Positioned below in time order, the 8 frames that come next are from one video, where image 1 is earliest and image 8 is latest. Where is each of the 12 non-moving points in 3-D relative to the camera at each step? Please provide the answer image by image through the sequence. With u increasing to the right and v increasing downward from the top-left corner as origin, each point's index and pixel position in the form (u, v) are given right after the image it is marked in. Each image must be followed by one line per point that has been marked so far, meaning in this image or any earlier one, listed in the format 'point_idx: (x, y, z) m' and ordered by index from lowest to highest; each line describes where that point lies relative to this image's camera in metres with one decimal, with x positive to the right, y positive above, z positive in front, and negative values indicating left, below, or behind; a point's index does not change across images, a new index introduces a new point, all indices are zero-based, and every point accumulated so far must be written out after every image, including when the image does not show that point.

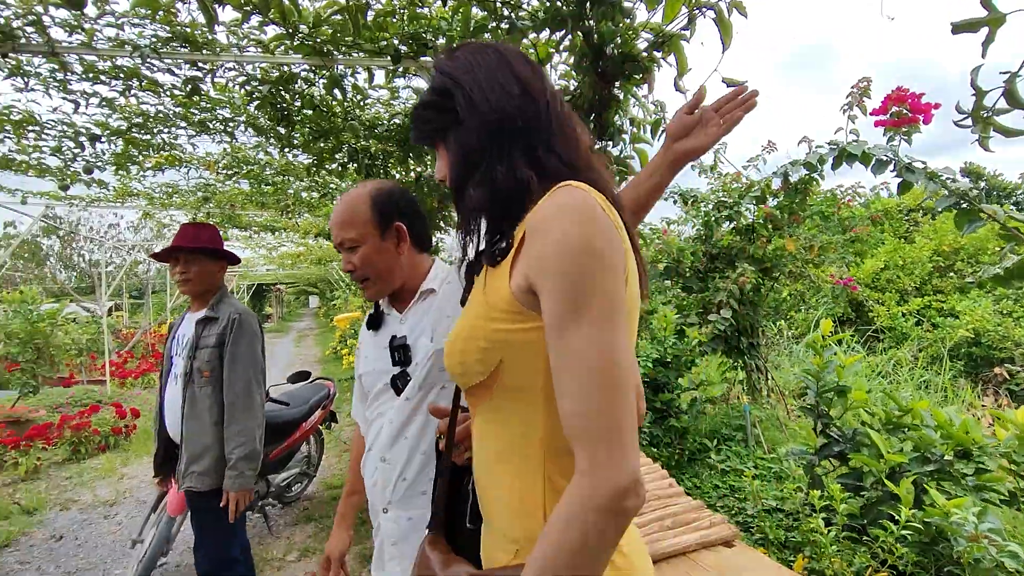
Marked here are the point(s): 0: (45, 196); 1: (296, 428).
0: (-4.4, +0.9, +5.4) m
1: (-1.5, -1.0, +4.0) m
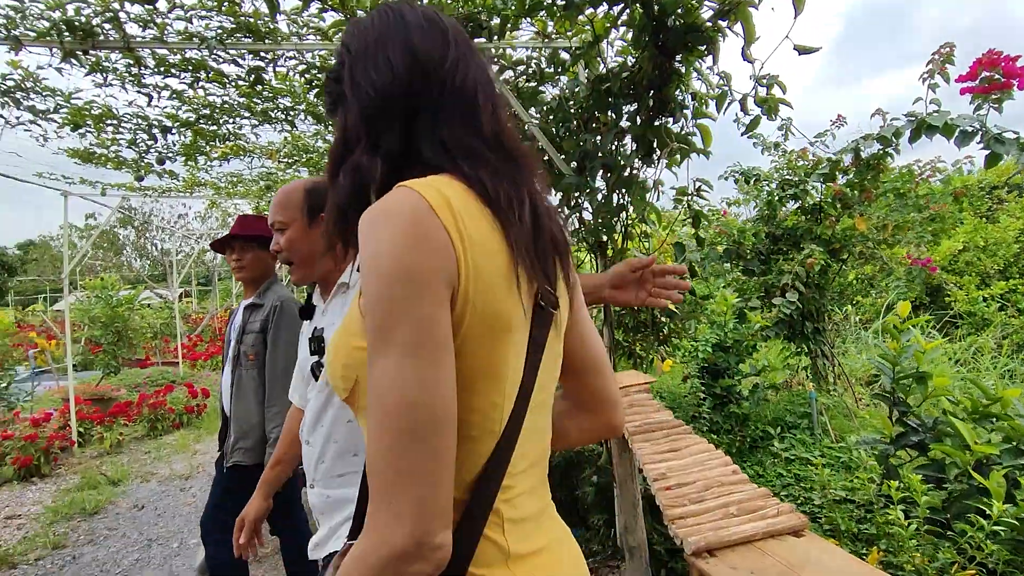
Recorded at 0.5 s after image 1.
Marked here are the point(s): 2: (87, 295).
0: (-3.9, +1.0, +5.7) m
1: (-1.1, -0.9, +4.1) m
2: (-6.2, -0.1, +8.4) m
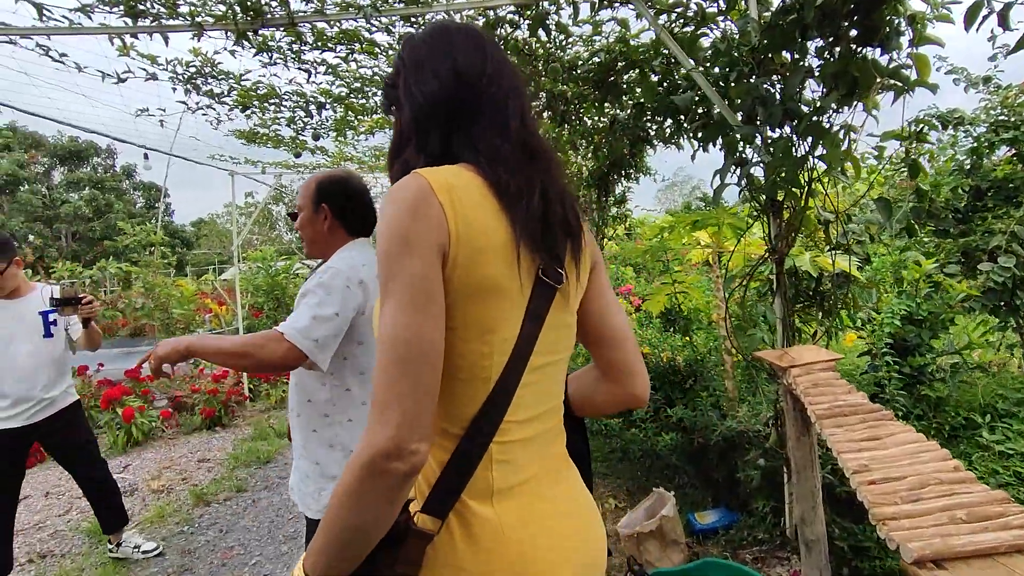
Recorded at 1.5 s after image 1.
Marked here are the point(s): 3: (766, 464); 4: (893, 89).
0: (-2.5, +1.3, +6.2) m
1: (-0.1, -0.6, +4.2) m
2: (-4.3, +0.4, +9.3) m
3: (+1.2, -0.8, +2.6) m
4: (+1.3, +0.7, +1.9) m
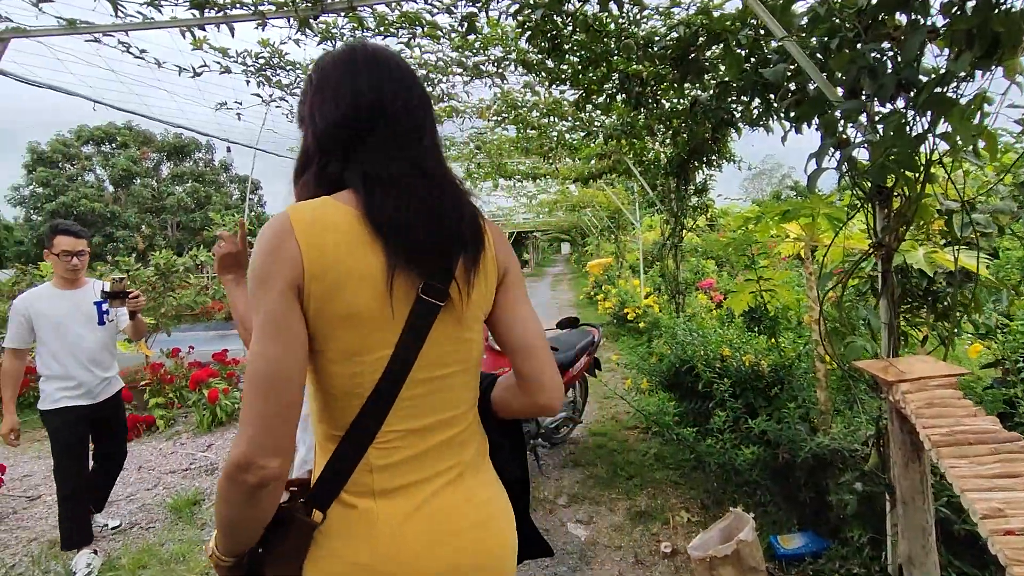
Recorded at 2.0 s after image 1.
0: (-1.7, +1.4, +6.3) m
1: (+0.4, -0.6, +4.0) m
2: (-3.0, +0.5, +9.6) m
3: (+1.4, -0.8, +2.3) m
4: (+1.5, +0.7, +1.6) m
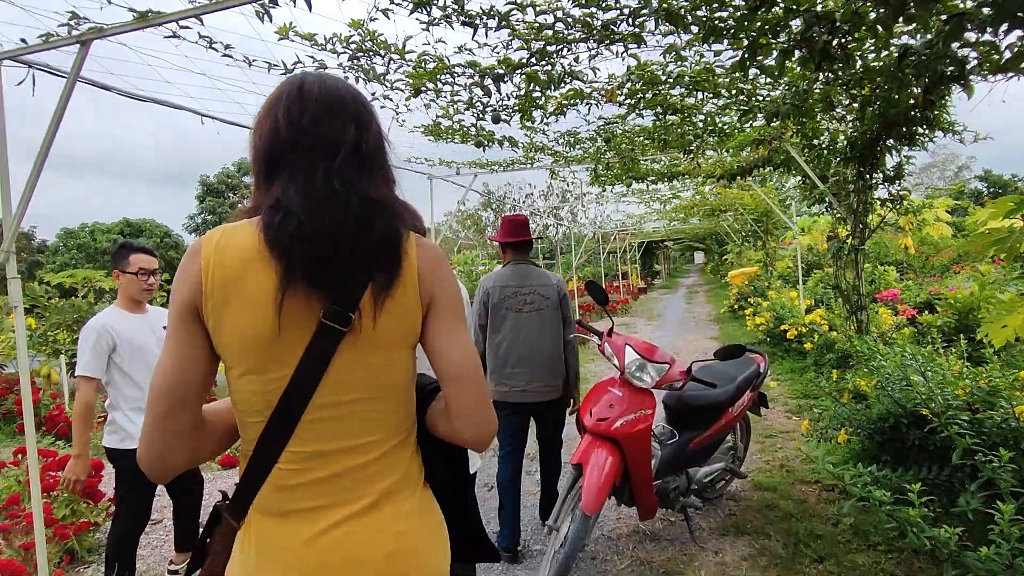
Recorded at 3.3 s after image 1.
0: (-0.4, +1.3, +5.9) m
1: (+1.2, -0.7, +3.1) m
2: (-0.9, +0.3, +9.4) m
3: (+1.8, -0.8, +1.2) m
4: (+1.7, +0.6, +0.6) m
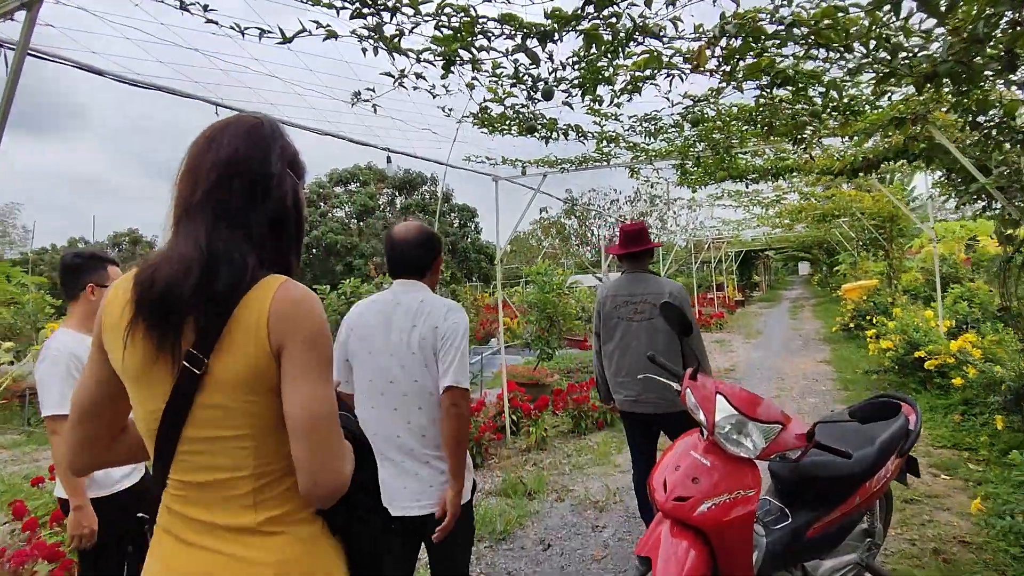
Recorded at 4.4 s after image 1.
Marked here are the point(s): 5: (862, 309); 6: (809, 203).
0: (+0.3, +1.1, +5.3) m
1: (+1.4, -0.8, +2.2) m
2: (+0.3, +0.1, +8.8) m
3: (+1.7, -0.9, +0.2) m
4: (+1.5, +0.6, -0.4) m
5: (+6.5, -0.4, +10.6) m
6: (+5.6, +1.6, +10.8) m
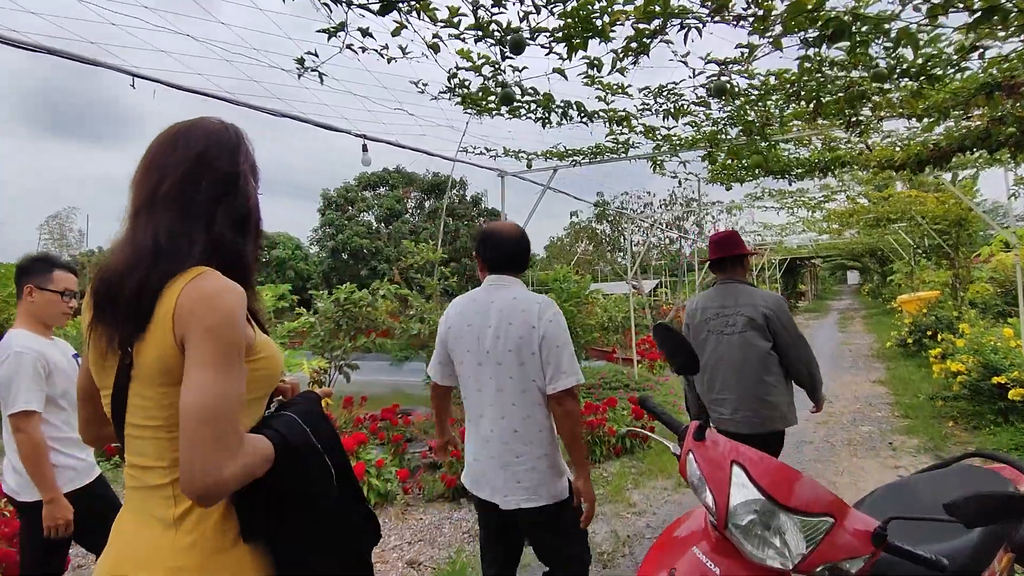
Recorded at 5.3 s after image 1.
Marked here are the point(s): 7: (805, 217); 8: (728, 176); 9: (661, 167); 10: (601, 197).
0: (+0.3, +1.1, +4.6) m
1: (+1.2, -0.8, +1.5) m
2: (+0.5, 0.0, +8.1) m
3: (+1.3, -1.0, -0.5) m
4: (+1.2, +0.6, -1.1) m
5: (+6.8, -0.6, +9.5) m
6: (+6.0, +1.4, +9.8) m
7: (+6.2, +1.5, +12.0) m
8: (+2.0, +1.1, +5.3) m
9: (+1.4, +1.1, +5.1) m
10: (+2.4, +2.5, +15.5) m
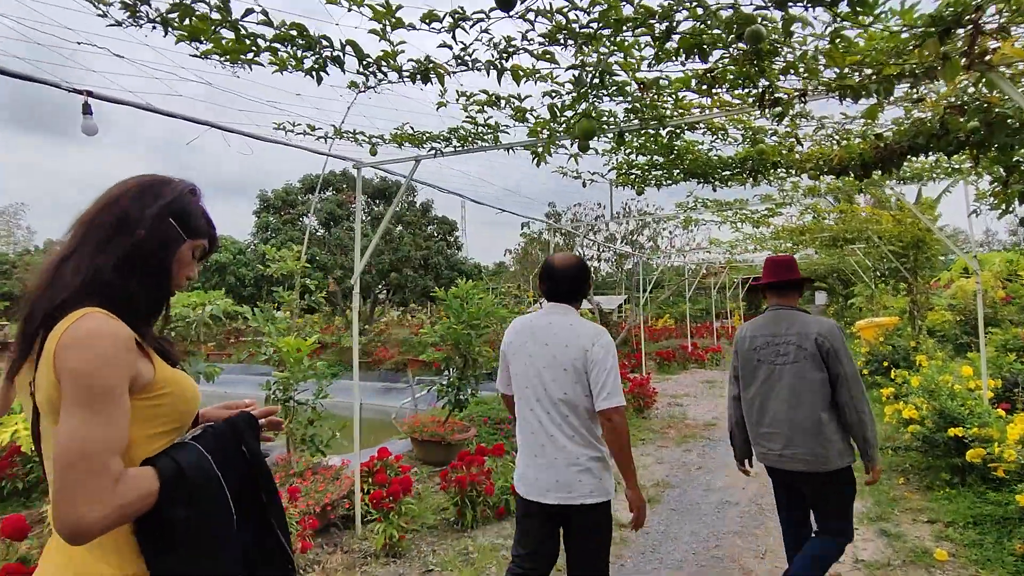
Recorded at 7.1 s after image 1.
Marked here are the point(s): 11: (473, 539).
0: (-0.7, +0.9, +3.6) m
1: (+0.2, -0.9, +0.5) m
2: (-0.6, -0.2, +7.1) m
3: (+0.5, -1.0, -1.5) m
4: (+0.4, +0.5, -2.1) m
5: (+5.6, -1.0, +8.7) m
6: (+4.8, +1.0, +9.0) m
7: (+4.9, +1.0, +11.2) m
8: (+1.0, +0.9, +4.3) m
9: (+0.3, +0.9, +4.2) m
10: (+1.0, +2.1, +14.6) m
11: (-0.3, -1.8, +4.0) m
